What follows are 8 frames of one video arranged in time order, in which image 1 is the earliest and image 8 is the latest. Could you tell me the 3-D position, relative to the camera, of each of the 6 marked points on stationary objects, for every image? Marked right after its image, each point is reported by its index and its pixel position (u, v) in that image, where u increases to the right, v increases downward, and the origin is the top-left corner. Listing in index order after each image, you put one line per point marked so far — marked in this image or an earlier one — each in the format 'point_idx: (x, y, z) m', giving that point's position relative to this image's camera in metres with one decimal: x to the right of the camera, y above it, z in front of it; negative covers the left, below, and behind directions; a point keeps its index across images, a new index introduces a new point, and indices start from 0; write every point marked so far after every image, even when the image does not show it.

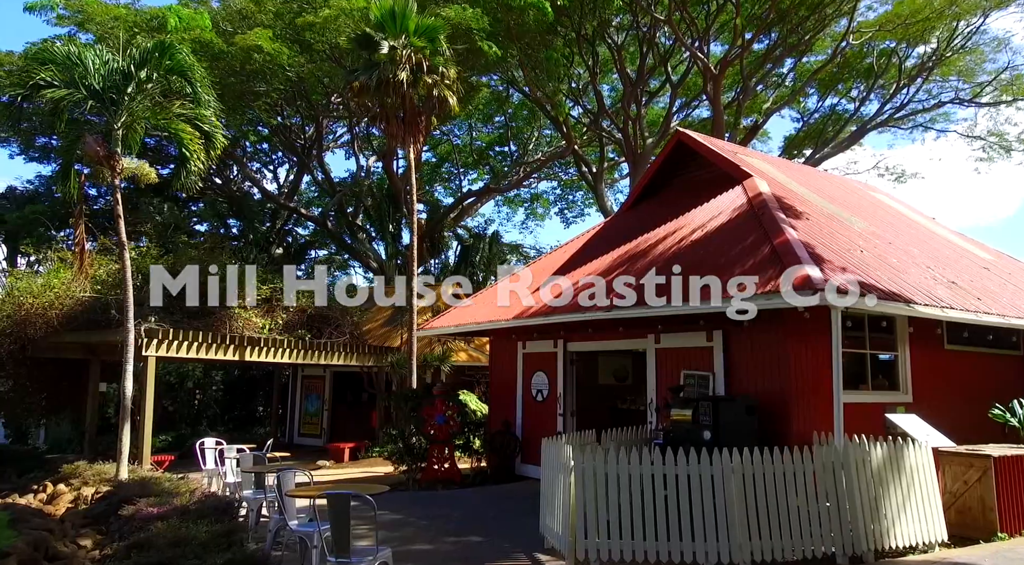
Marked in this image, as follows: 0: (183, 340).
0: (-5.9, -1.1, +13.0) m
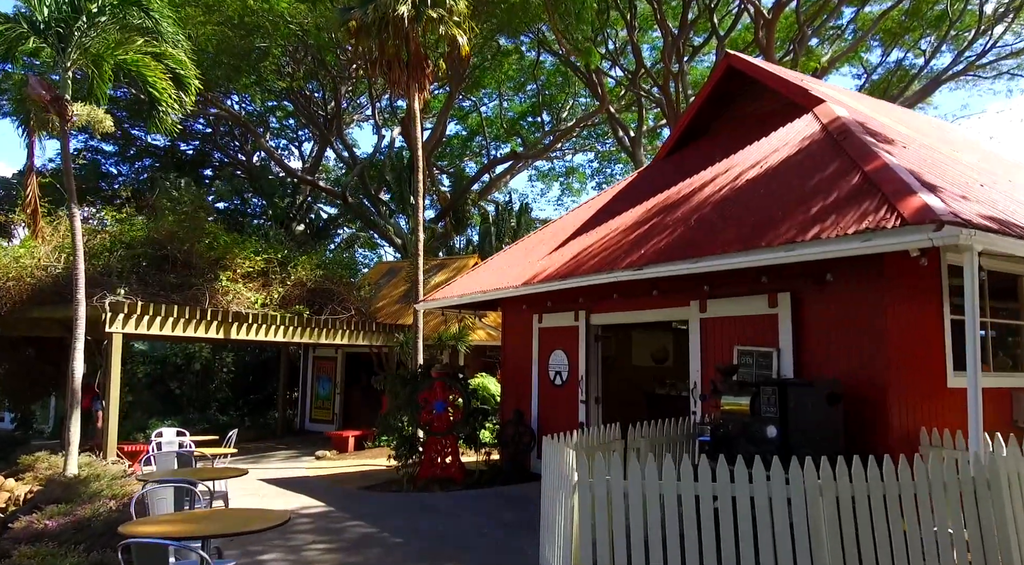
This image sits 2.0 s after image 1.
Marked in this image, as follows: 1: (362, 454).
0: (-5.7, -0.5, +11.4) m
1: (-2.9, -3.3, +14.0) m
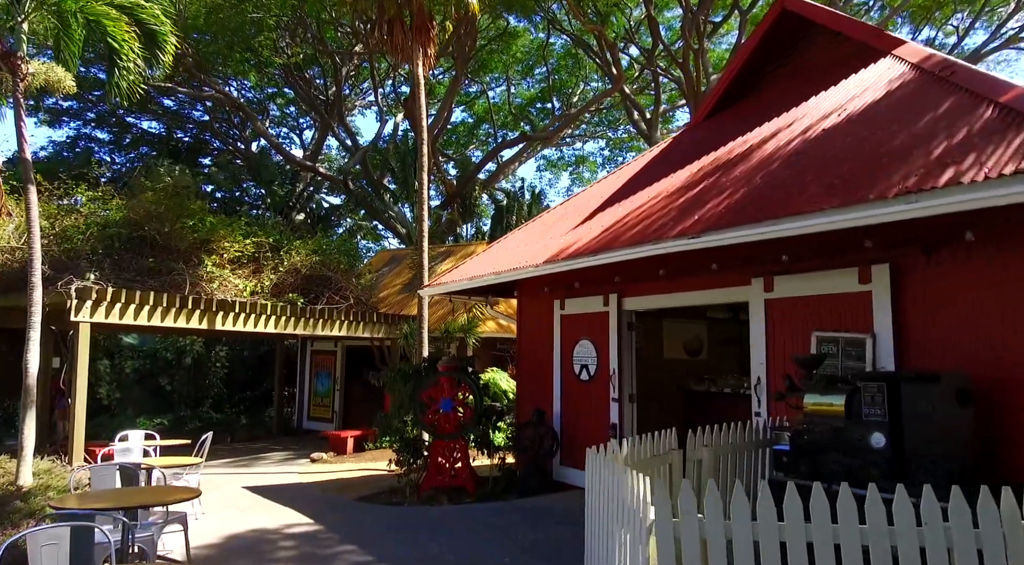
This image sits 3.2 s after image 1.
0: (-5.4, -0.3, +10.1) m
1: (-2.7, -3.1, +12.7) m
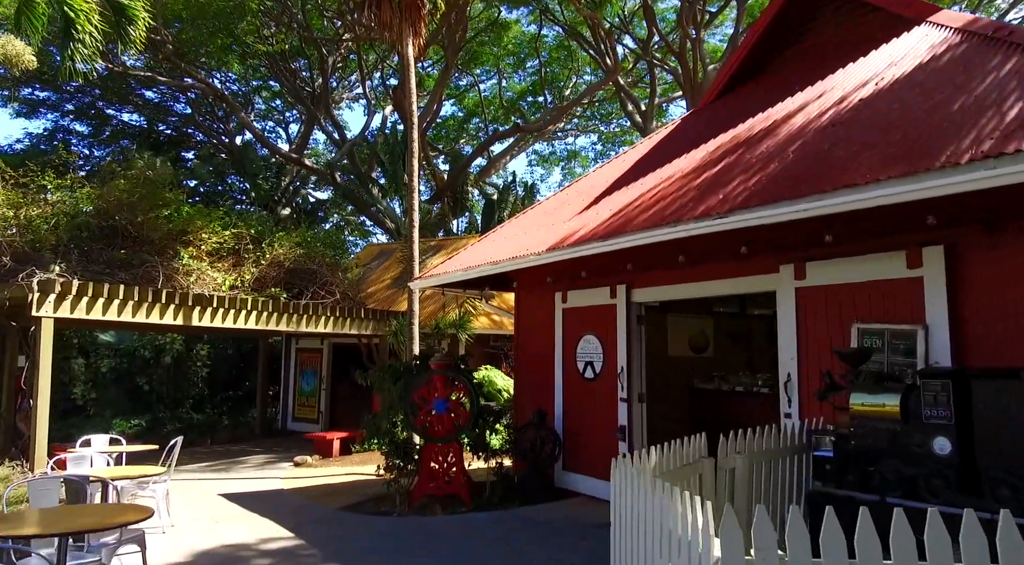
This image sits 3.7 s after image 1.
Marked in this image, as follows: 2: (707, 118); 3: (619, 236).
0: (-5.5, -0.2, +9.4) m
1: (-2.7, -3.0, +12.0) m
2: (+2.2, +1.9, +8.3) m
3: (+0.9, +0.4, +6.0) m
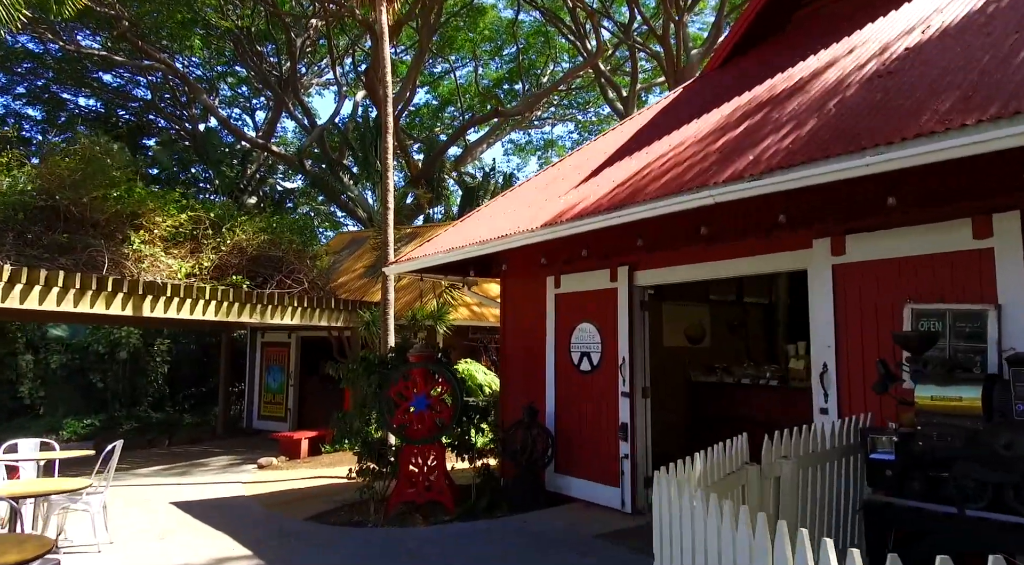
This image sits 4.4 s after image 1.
0: (-5.6, 0.0, +8.4) m
1: (-3.0, -2.8, +11.1) m
2: (+2.1, +2.1, +7.5) m
3: (+0.8, +0.6, +5.2) m
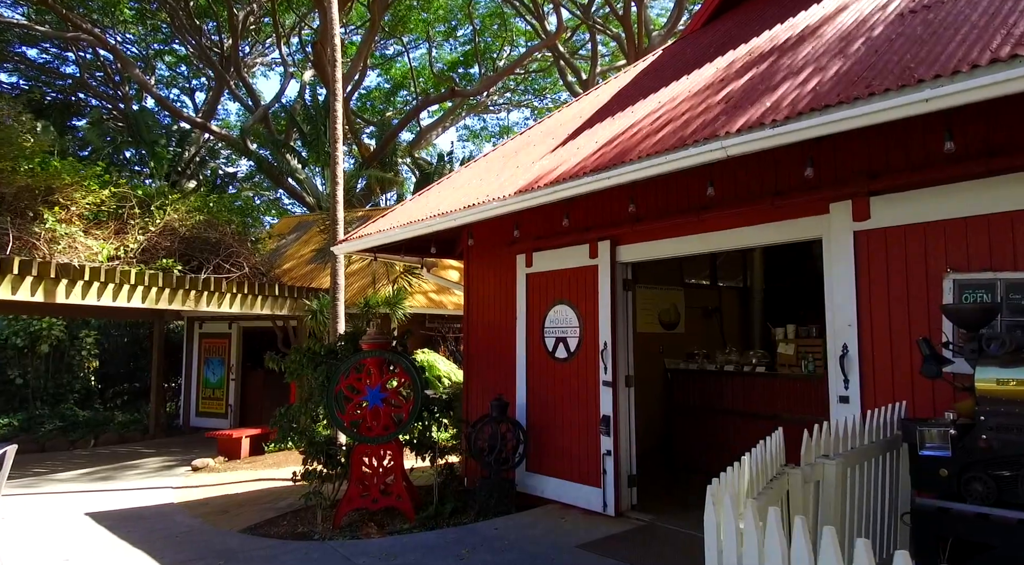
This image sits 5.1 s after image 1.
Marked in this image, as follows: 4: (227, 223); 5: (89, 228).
0: (-6.0, +0.2, +7.3) m
1: (-3.6, -2.5, +10.2) m
2: (+1.8, +2.3, +6.9) m
3: (+0.7, +0.7, +4.5) m
4: (-4.7, +1.0, +11.8) m
5: (-6.0, +0.8, +10.2) m
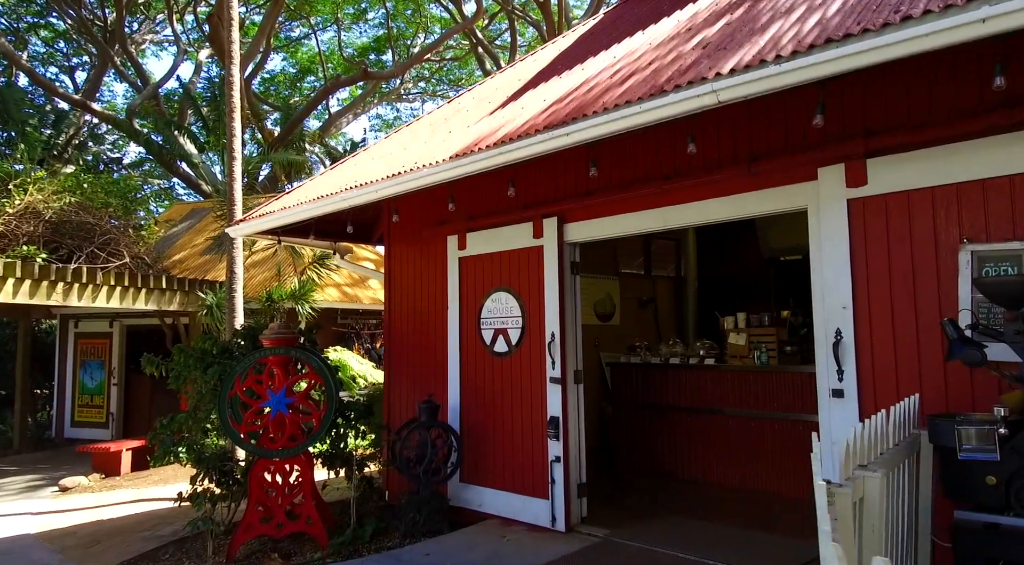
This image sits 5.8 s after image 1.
0: (-6.6, +0.3, +5.7) m
1: (-4.5, -2.4, +8.9) m
2: (+1.1, +2.4, +6.3) m
3: (+0.3, +0.8, +3.8) m
4: (-5.9, +1.1, +10.4) m
5: (-7.0, +0.9, +8.6) m
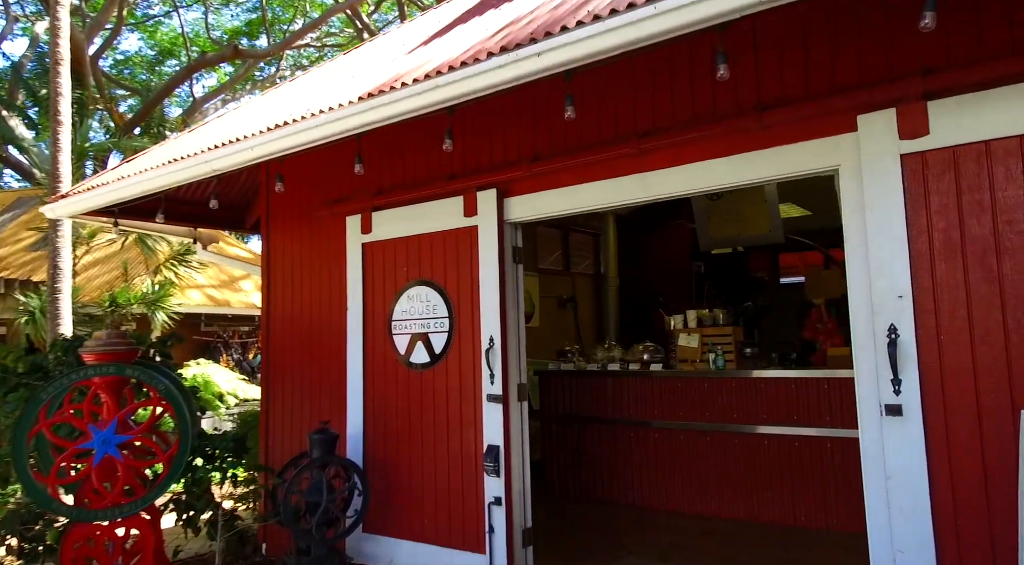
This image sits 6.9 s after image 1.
0: (-7.0, +0.3, +3.4) m
1: (-5.5, -2.4, +6.9) m
2: (+0.5, +2.5, +5.3) m
3: (+0.1, +0.9, +2.7) m
4: (-7.1, +1.1, +8.2) m
5: (-7.9, +0.9, +6.3) m
